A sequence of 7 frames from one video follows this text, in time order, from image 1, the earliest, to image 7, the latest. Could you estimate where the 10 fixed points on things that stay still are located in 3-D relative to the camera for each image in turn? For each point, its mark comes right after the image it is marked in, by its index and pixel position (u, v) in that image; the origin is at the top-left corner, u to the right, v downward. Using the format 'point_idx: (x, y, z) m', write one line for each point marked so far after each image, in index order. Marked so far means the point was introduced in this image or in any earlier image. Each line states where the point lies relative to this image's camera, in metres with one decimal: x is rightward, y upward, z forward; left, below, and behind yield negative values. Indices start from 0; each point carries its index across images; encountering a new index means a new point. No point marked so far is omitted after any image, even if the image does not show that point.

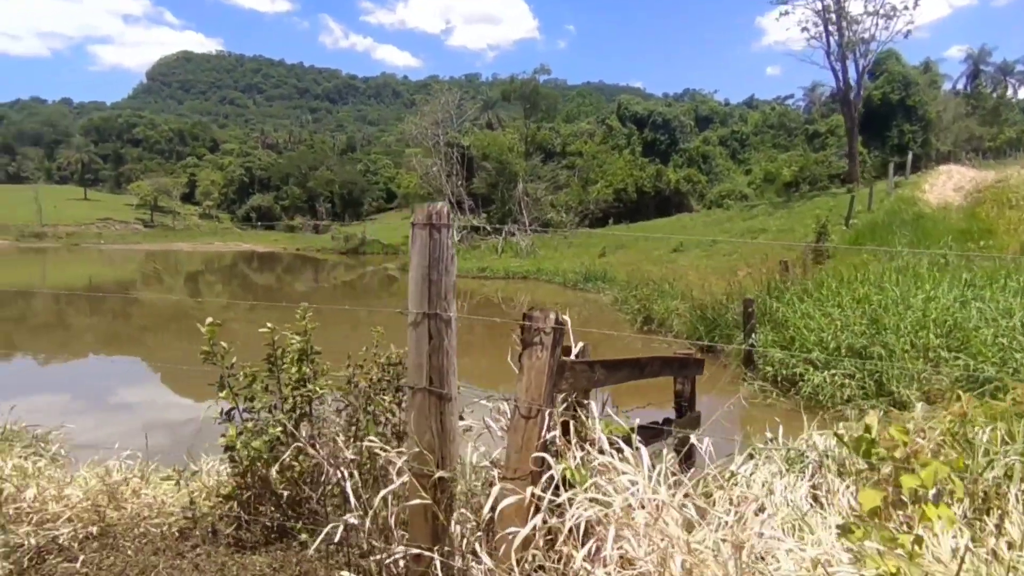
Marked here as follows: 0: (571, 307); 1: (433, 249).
0: (+1.9, -0.5, +17.0) m
1: (-0.4, +0.2, +2.7) m
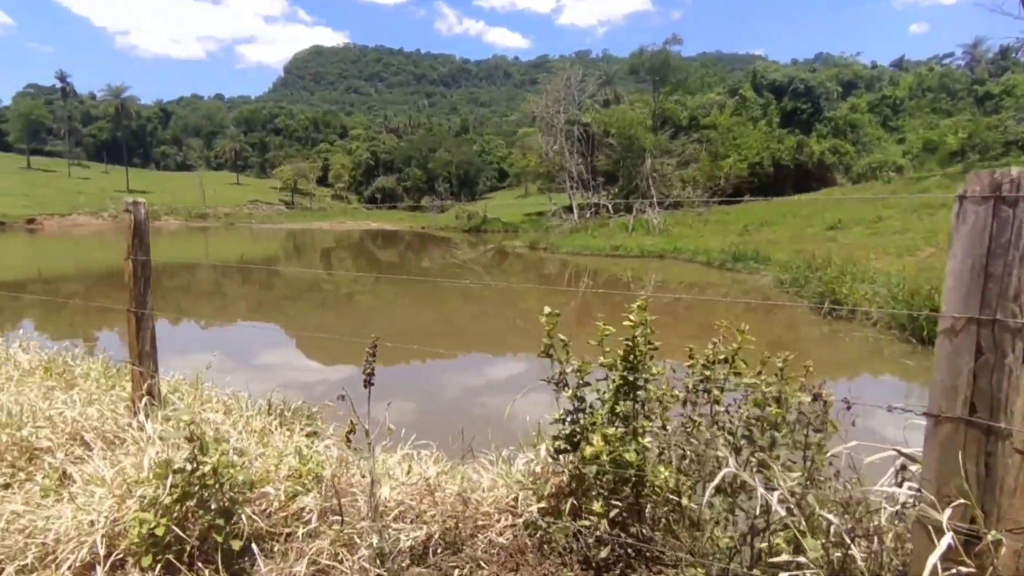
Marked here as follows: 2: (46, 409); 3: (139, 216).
0: (+6.4, 0.0, +15.7) m
1: (+1.9, +0.2, +1.9) m
2: (-3.9, -1.0, +4.1) m
3: (-2.9, +0.5, +3.9) m
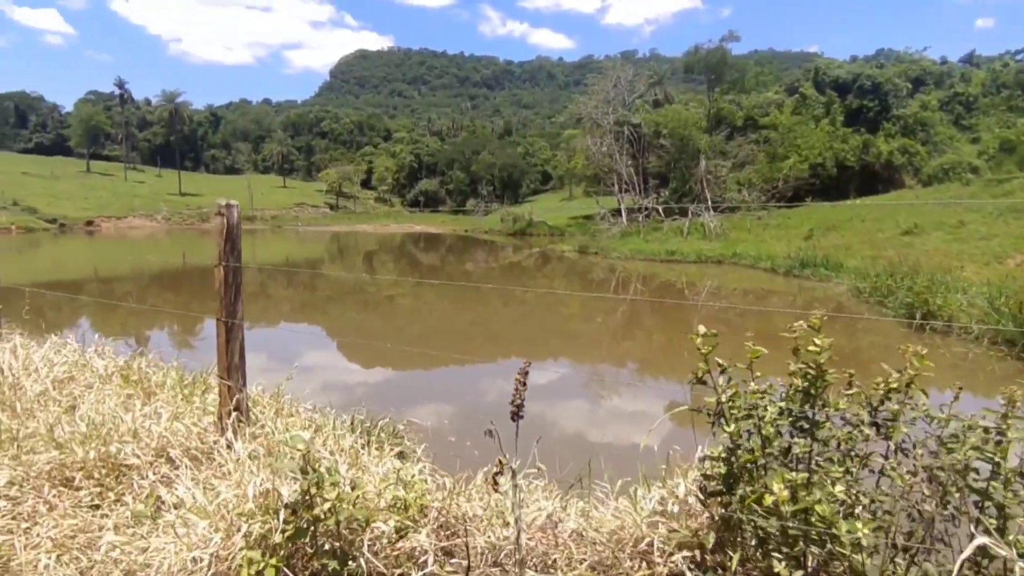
0: (+8.0, -0.2, +14.9) m
1: (+2.6, +0.1, +1.4) m
2: (-3.0, -1.0, +3.9) m
3: (-2.0, +0.5, +3.6) m
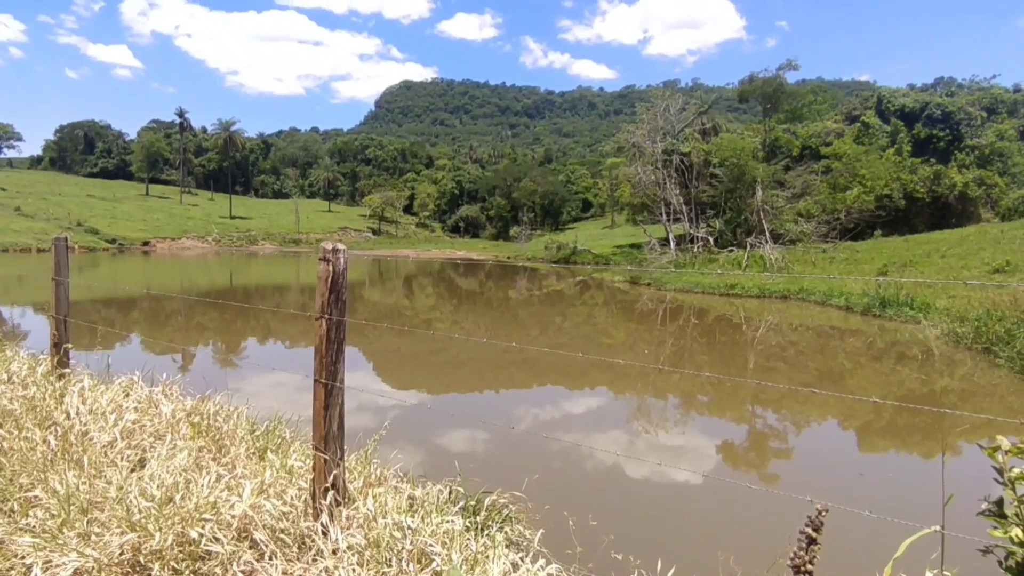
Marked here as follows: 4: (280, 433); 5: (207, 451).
0: (+9.5, -1.3, +13.7) m
1: (+3.4, -0.2, +0.6) m
2: (-2.1, -1.3, +3.4) m
3: (-1.1, +0.1, +3.1) m
4: (-2.2, -1.4, +4.8) m
5: (-2.5, -1.3, +4.1) m
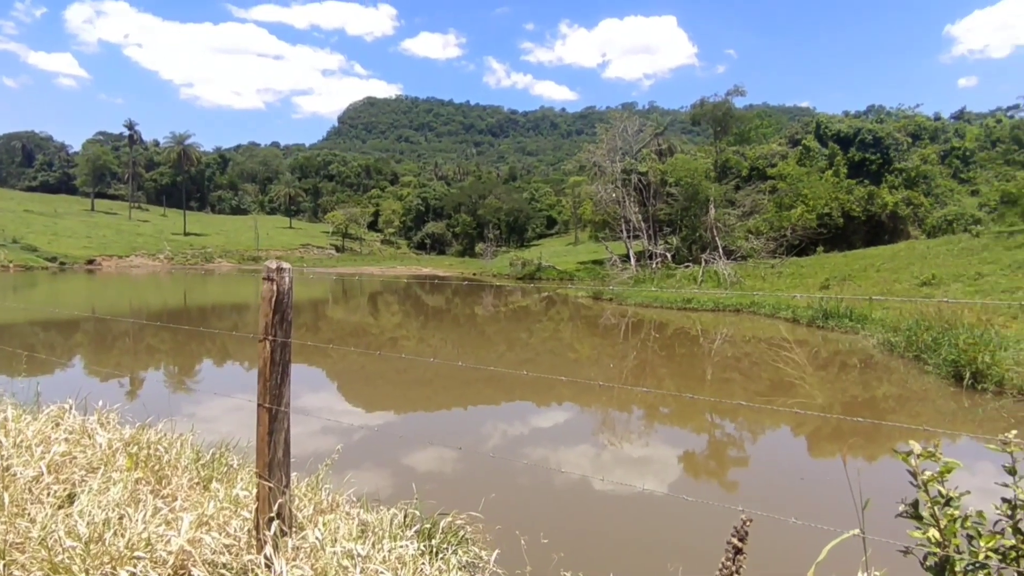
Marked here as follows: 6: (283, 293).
0: (+8.5, -1.8, +14.3) m
1: (+3.2, -0.2, +0.8) m
2: (-2.4, -1.5, +3.2) m
3: (-1.4, 0.0, +3.1) m
4: (-2.6, -1.6, +4.6) m
5: (-2.9, -1.5, +3.9) m
6: (-1.4, 0.0, +3.1) m
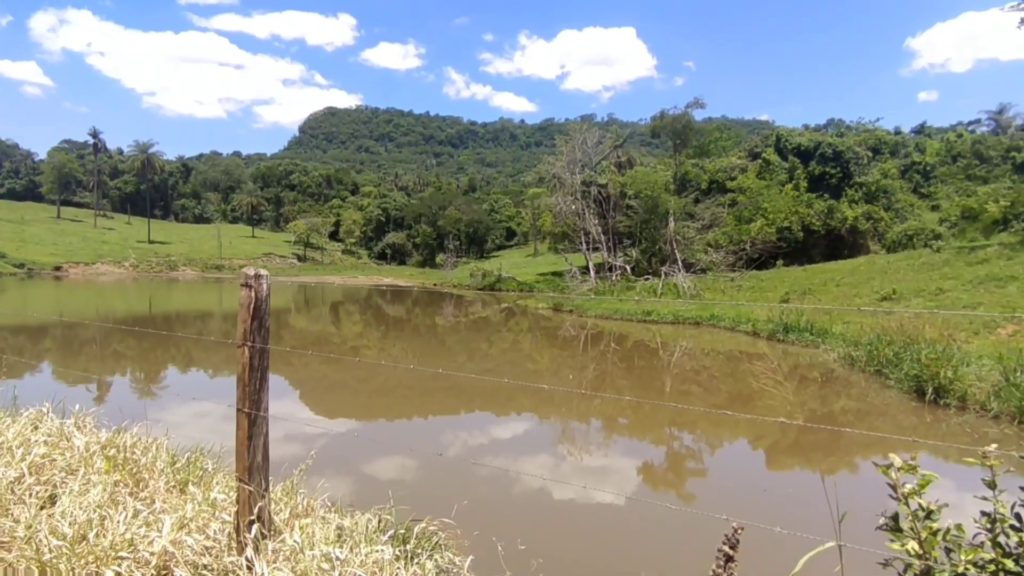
0: (+7.8, -2.0, +14.7) m
1: (+3.2, -0.2, +1.1) m
2: (-2.6, -1.5, +3.3) m
3: (-1.5, 0.0, +3.1) m
4: (-2.8, -1.6, +4.6) m
5: (-3.1, -1.6, +3.9) m
6: (-1.5, -0.1, +3.1) m
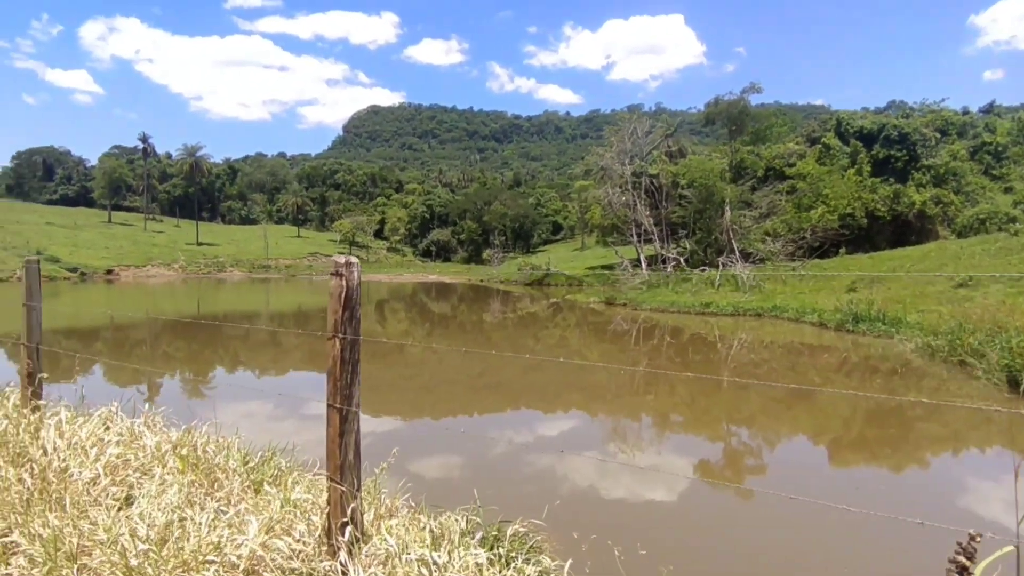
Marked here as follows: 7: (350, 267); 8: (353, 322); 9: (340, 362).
0: (+9.1, -1.7, +14.0) m
1: (+3.7, -0.1, +0.6) m
2: (-1.9, -1.5, +3.1) m
3: (-0.9, 0.0, +2.9) m
4: (-2.1, -1.6, +4.5) m
5: (-2.4, -1.5, +3.8) m
6: (-0.9, 0.0, +2.9) m
7: (-0.9, +0.1, +2.9) m
8: (-0.9, -0.2, +3.0) m
9: (-1.0, -0.4, +3.0) m
